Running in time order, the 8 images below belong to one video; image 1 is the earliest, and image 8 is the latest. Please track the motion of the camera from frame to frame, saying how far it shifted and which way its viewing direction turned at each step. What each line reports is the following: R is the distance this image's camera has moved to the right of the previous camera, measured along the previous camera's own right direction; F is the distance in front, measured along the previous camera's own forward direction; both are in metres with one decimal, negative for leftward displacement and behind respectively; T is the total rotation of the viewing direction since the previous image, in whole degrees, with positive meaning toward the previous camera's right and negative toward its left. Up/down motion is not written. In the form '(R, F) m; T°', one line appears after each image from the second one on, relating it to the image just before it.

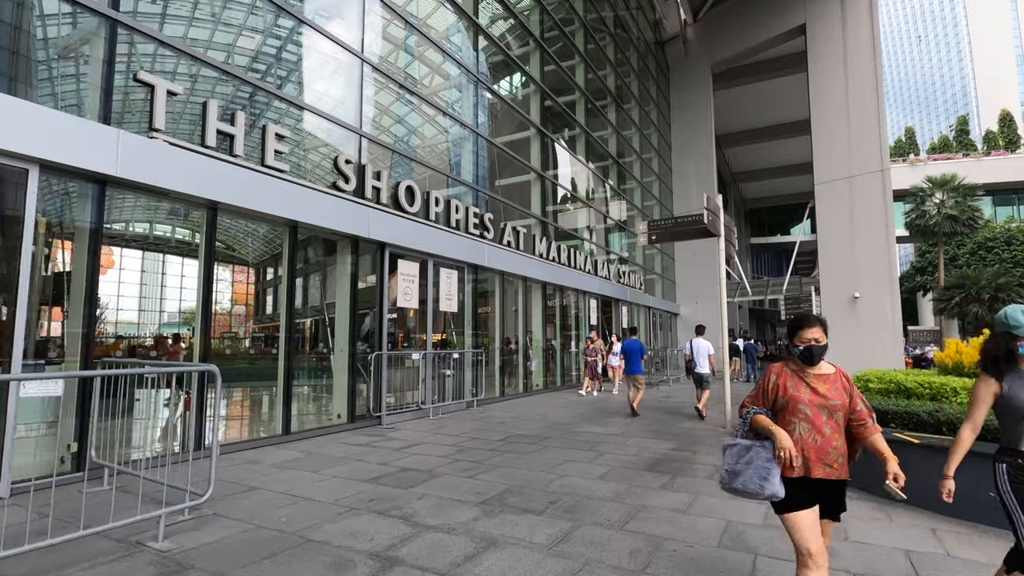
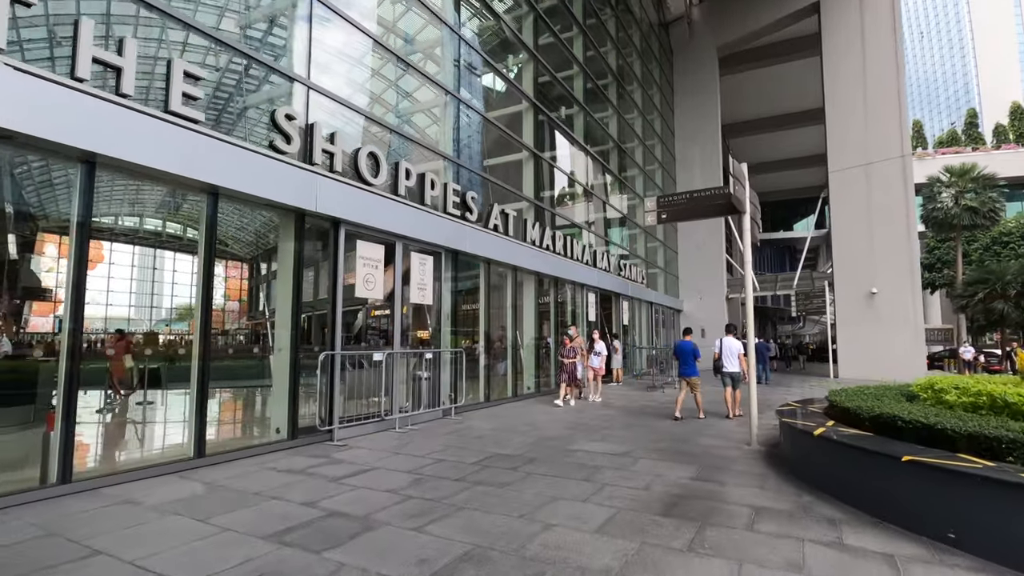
(+0.3, +1.6) m; 0°
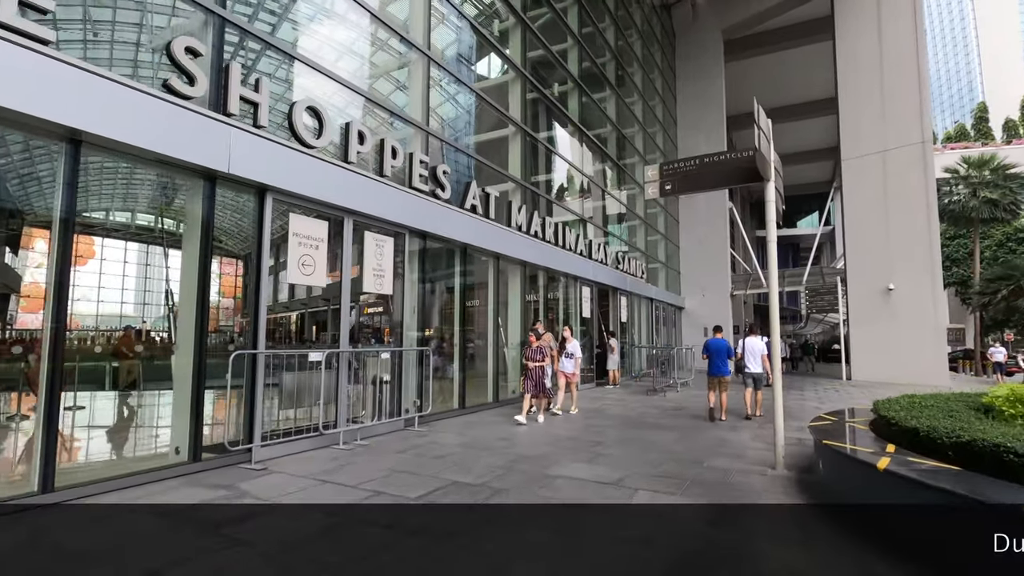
(+0.4, +1.5) m; 0°
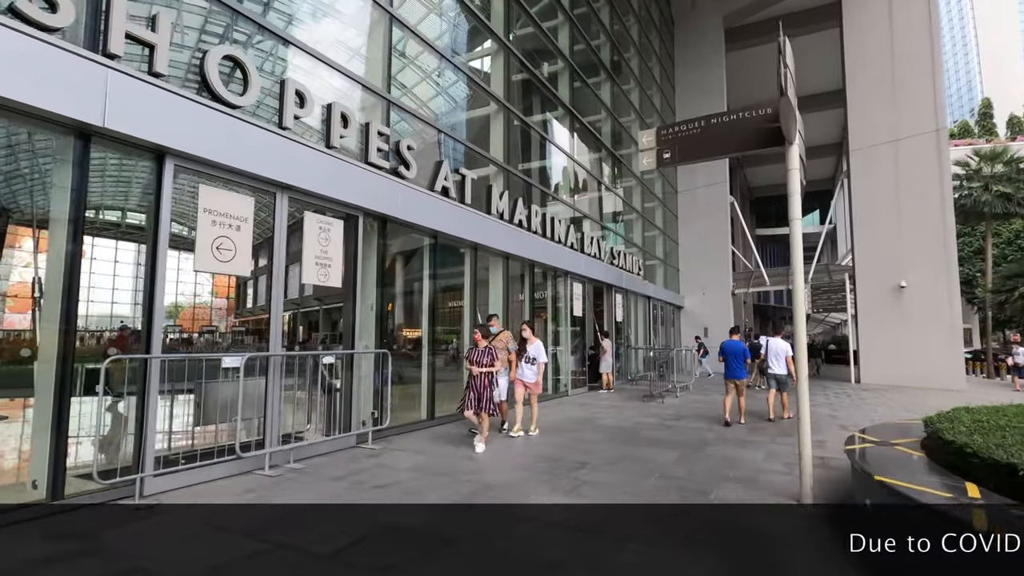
(+0.4, +1.2) m; 0°
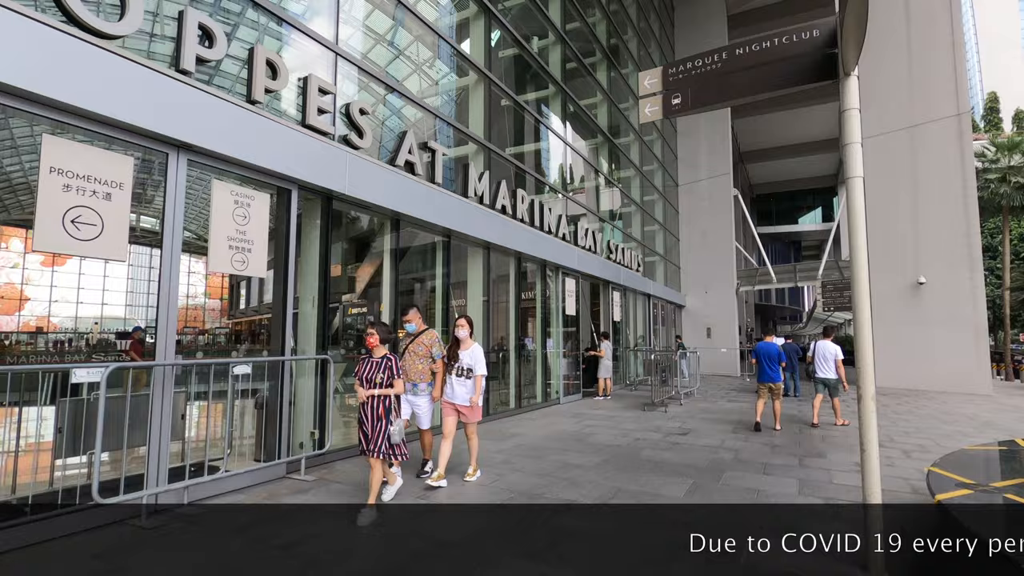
(+0.3, +1.3) m; 0°
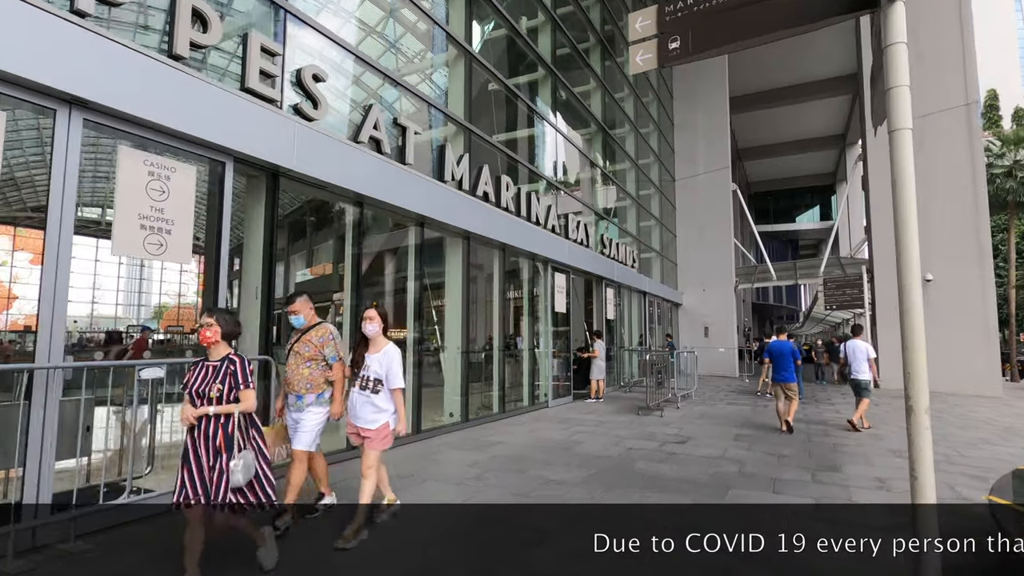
(+0.2, +0.8) m; 0°
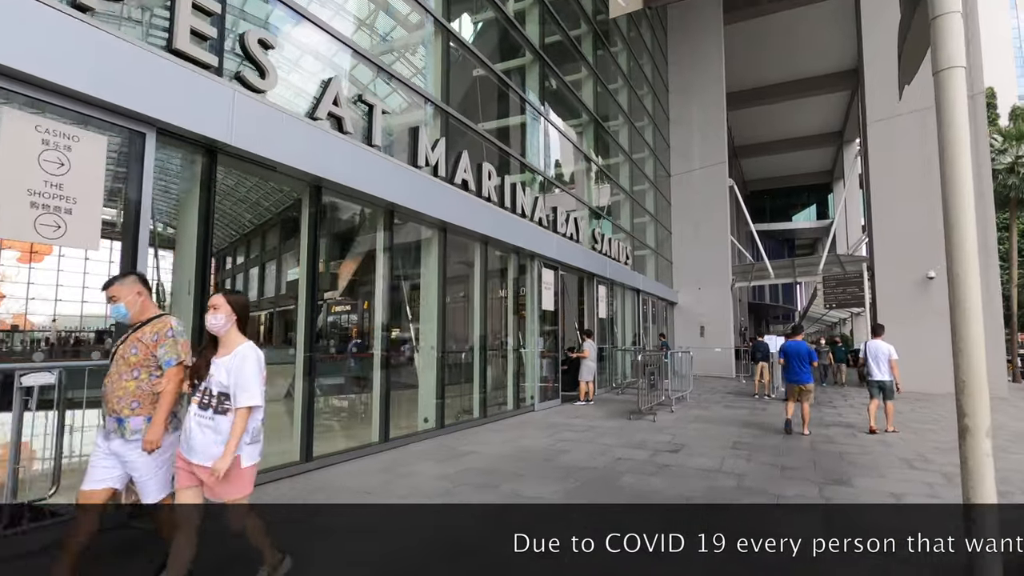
(+0.2, +0.6) m; 0°
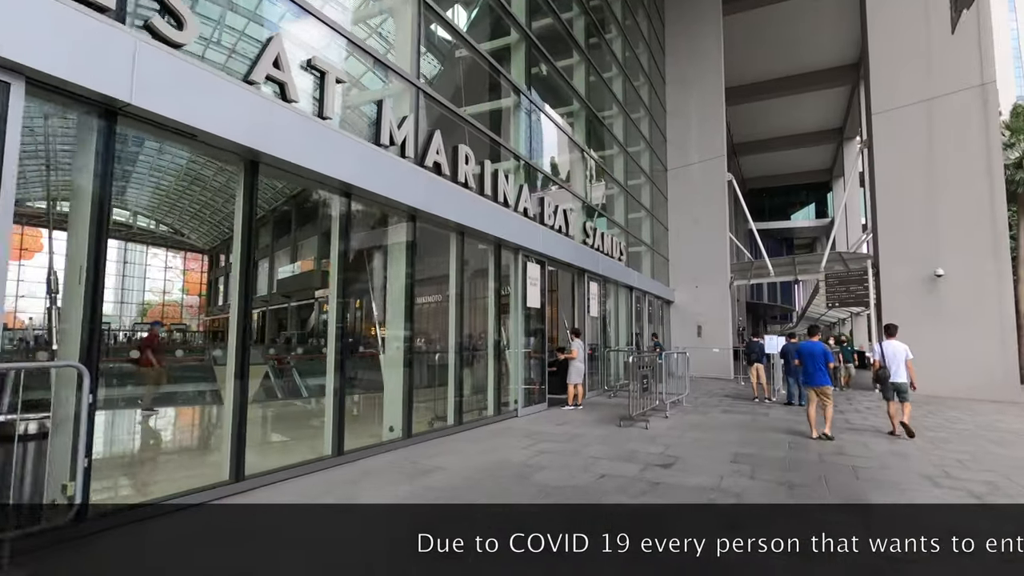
(+0.3, +0.8) m; 0°
